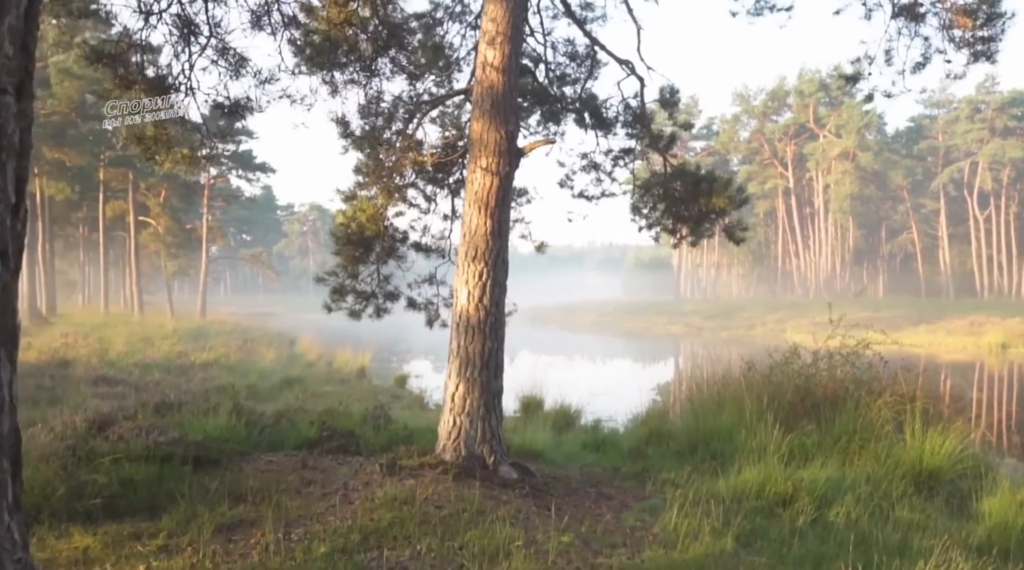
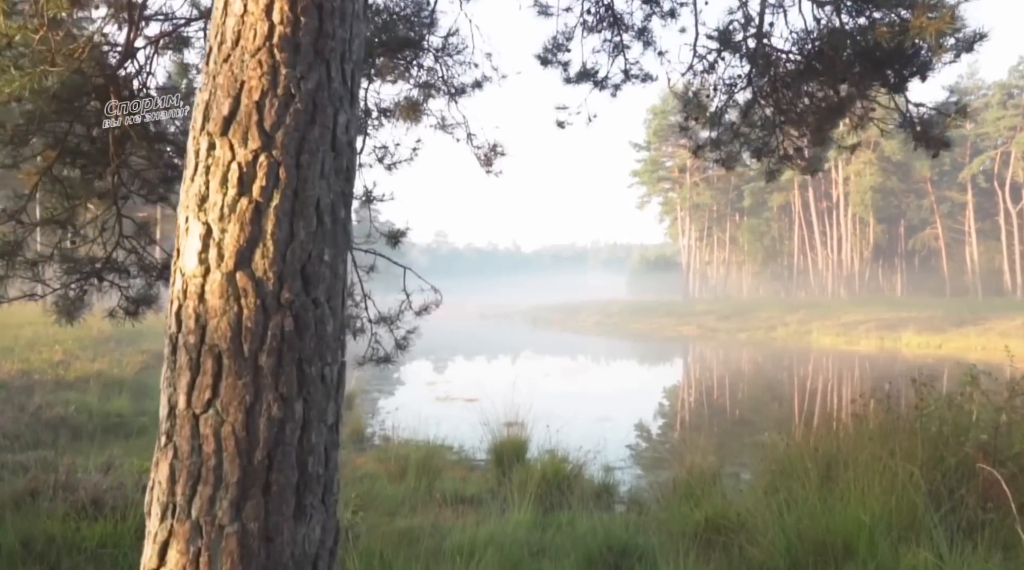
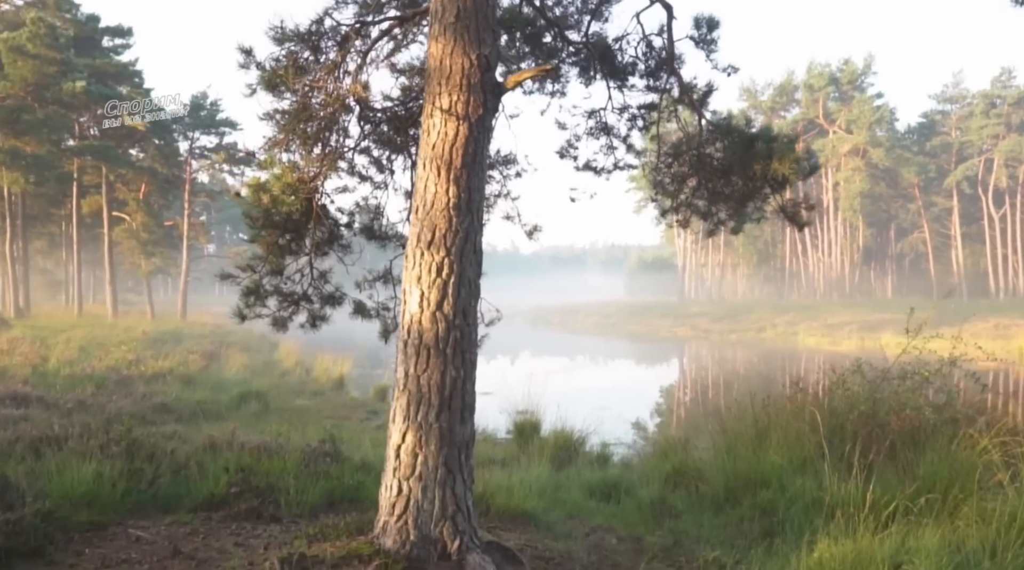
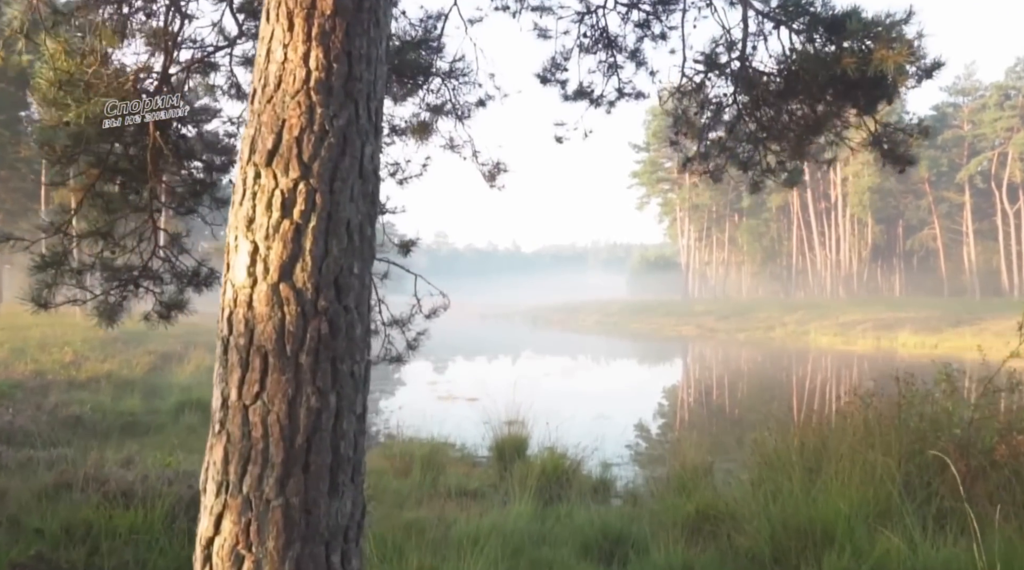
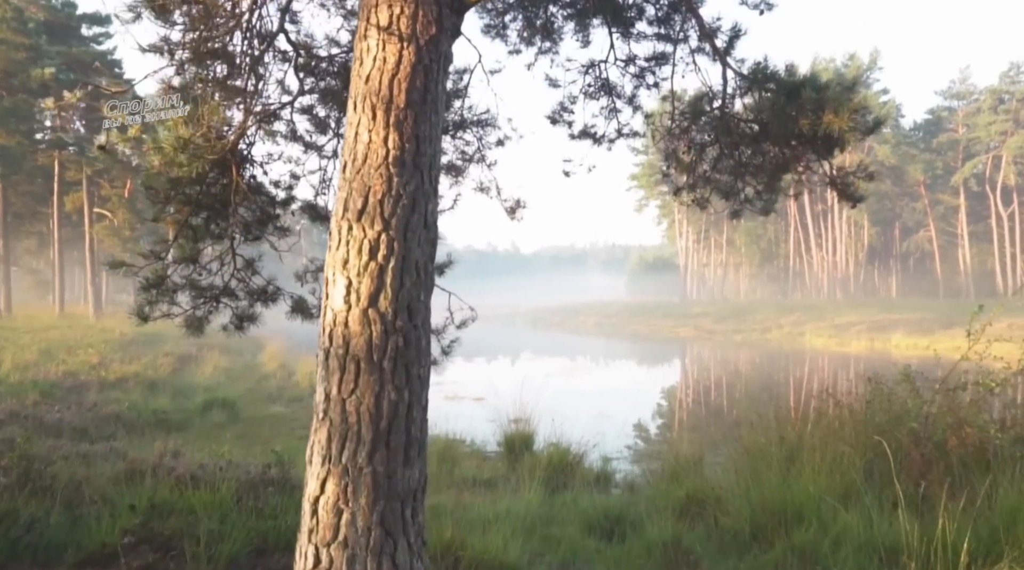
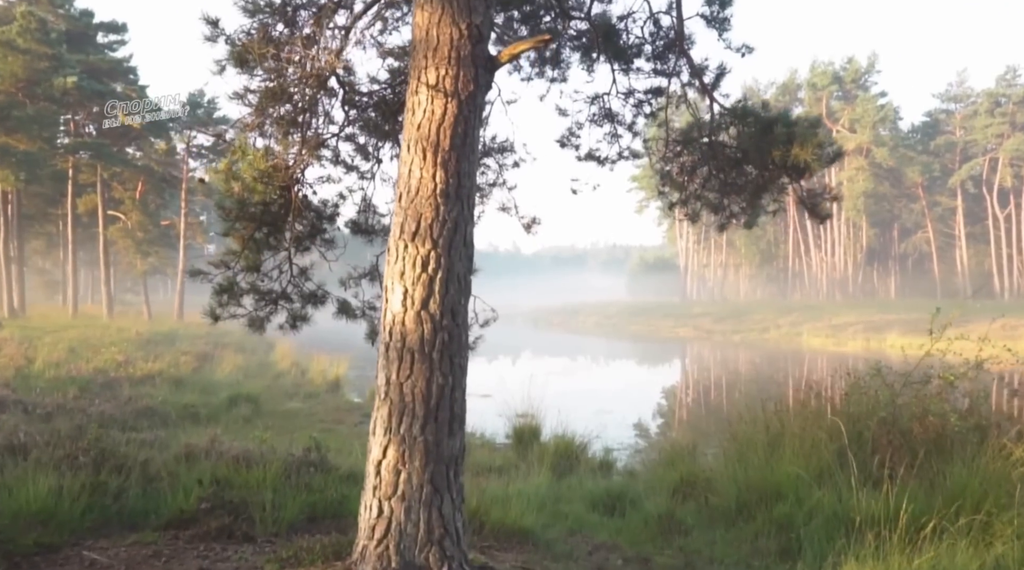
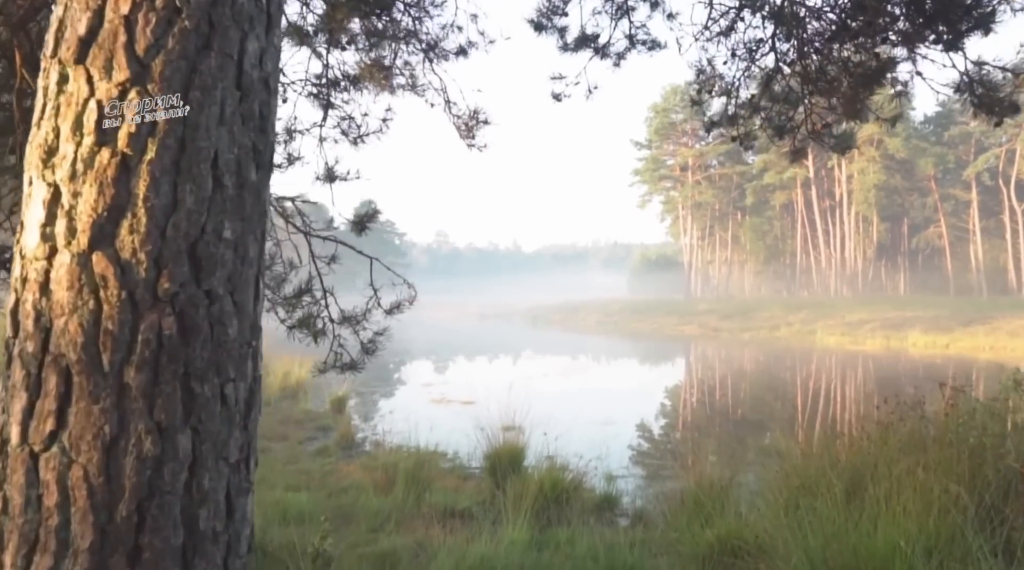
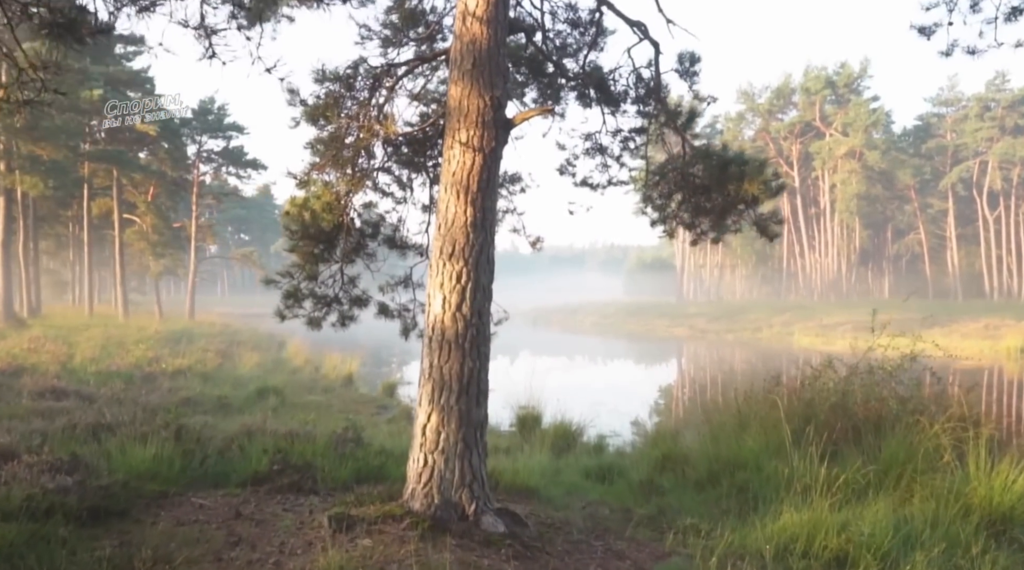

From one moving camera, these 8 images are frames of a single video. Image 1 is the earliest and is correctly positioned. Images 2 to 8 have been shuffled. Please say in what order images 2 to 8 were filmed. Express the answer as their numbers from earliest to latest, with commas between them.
8, 3, 6, 5, 4, 2, 7
